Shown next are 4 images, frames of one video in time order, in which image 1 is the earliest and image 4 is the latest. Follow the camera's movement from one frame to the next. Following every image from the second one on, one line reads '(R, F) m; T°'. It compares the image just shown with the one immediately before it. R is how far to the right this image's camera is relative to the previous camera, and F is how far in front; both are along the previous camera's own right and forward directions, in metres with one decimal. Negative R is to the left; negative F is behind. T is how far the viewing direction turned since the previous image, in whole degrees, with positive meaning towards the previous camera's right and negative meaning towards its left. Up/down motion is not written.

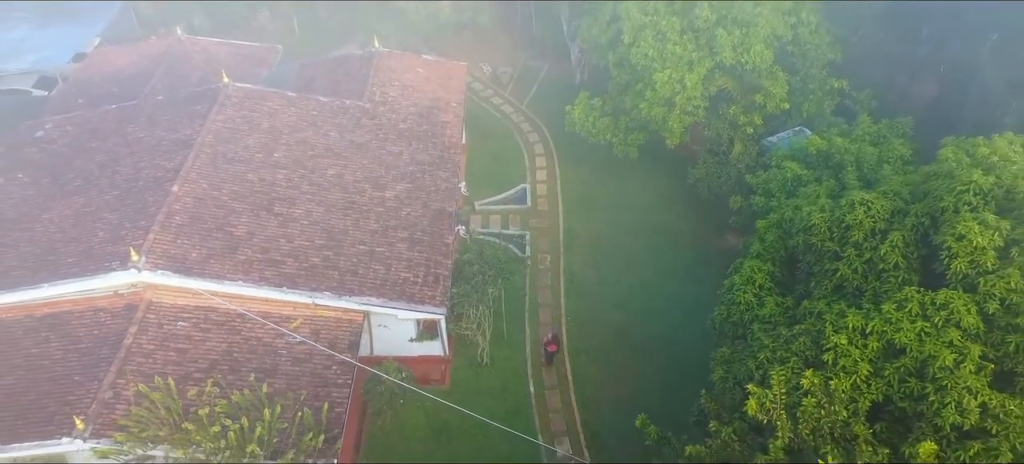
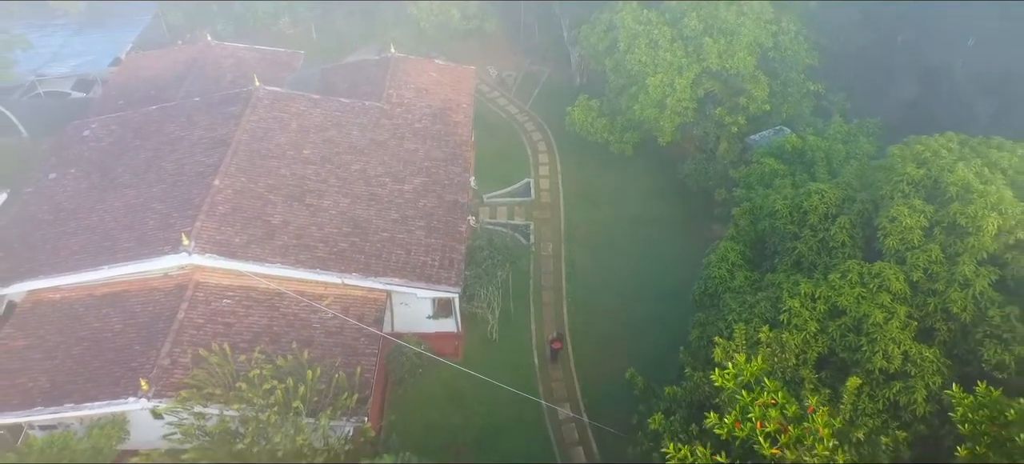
(-0.2, -1.9) m; 0°
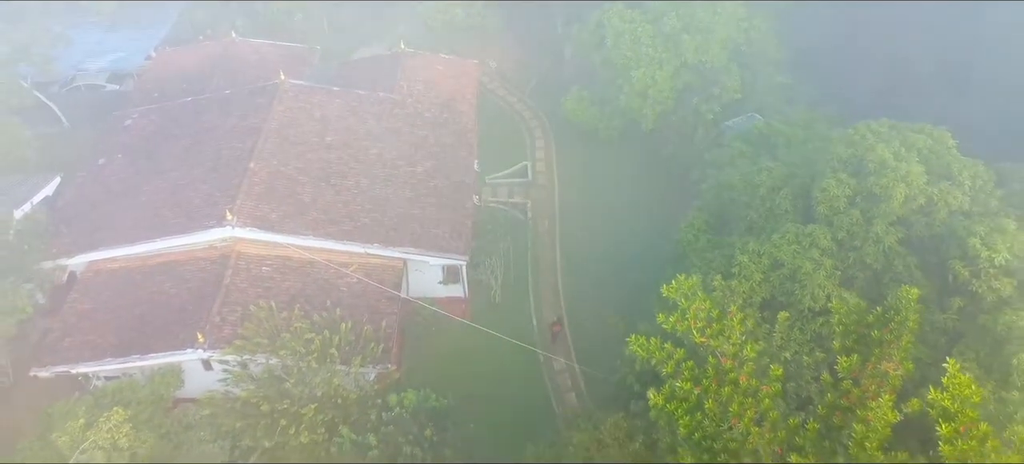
(-0.2, -2.5) m; 0°
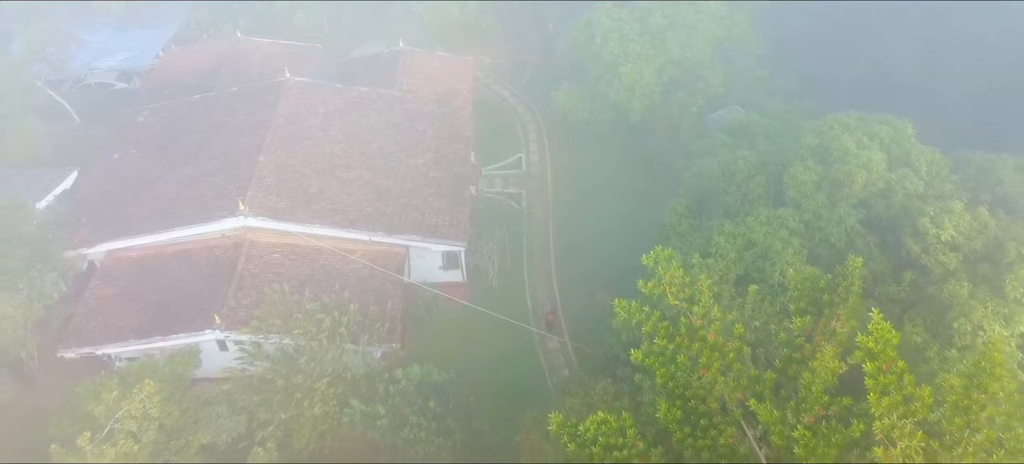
(-0.1, -1.3) m; +1°
